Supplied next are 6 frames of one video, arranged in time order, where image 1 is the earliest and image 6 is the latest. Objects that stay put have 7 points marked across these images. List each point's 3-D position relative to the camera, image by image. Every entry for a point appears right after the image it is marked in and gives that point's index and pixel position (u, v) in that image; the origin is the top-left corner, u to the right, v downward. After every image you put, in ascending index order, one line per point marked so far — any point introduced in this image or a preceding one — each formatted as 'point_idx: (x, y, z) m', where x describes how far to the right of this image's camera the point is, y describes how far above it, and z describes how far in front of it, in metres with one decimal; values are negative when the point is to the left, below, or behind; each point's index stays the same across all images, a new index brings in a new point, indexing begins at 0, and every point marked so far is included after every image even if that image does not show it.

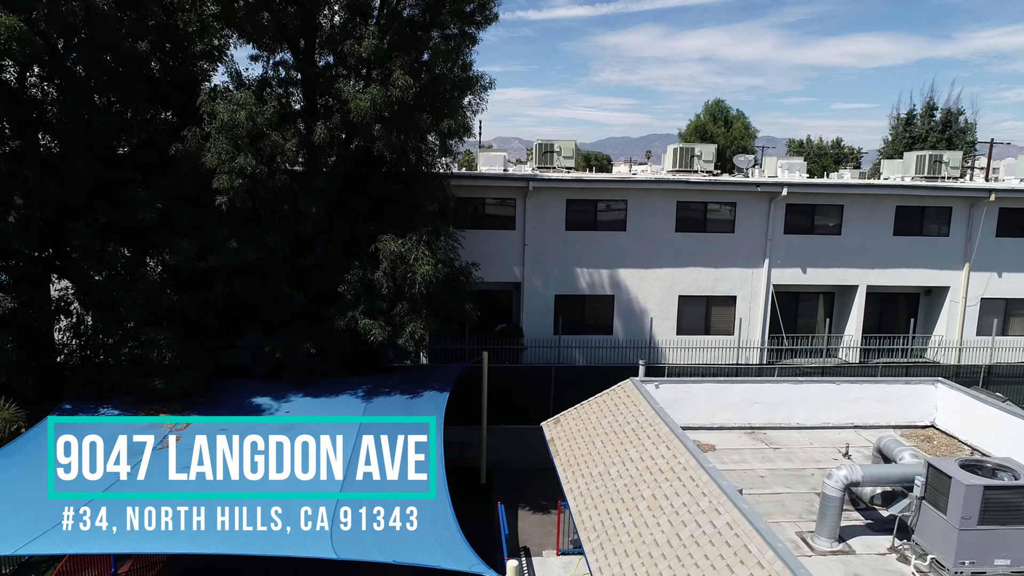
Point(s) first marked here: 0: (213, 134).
0: (-3.8, +2.0, +10.2) m
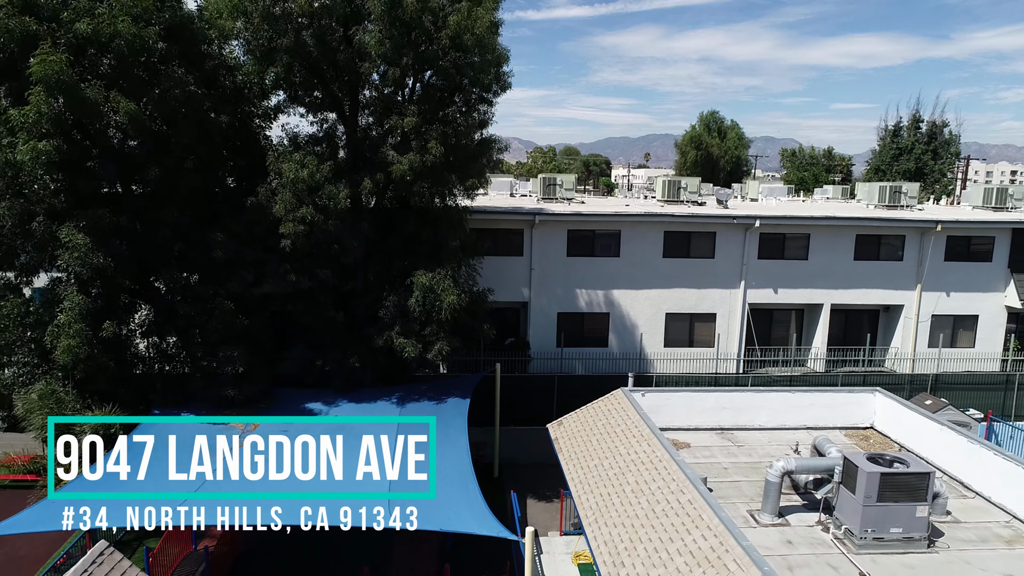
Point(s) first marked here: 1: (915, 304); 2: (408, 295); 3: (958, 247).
0: (-3.6, +1.6, +12.5) m
1: (+9.5, -0.4, +18.8) m
2: (-1.8, -0.1, +14.0) m
3: (+10.5, +1.0, +18.8) m
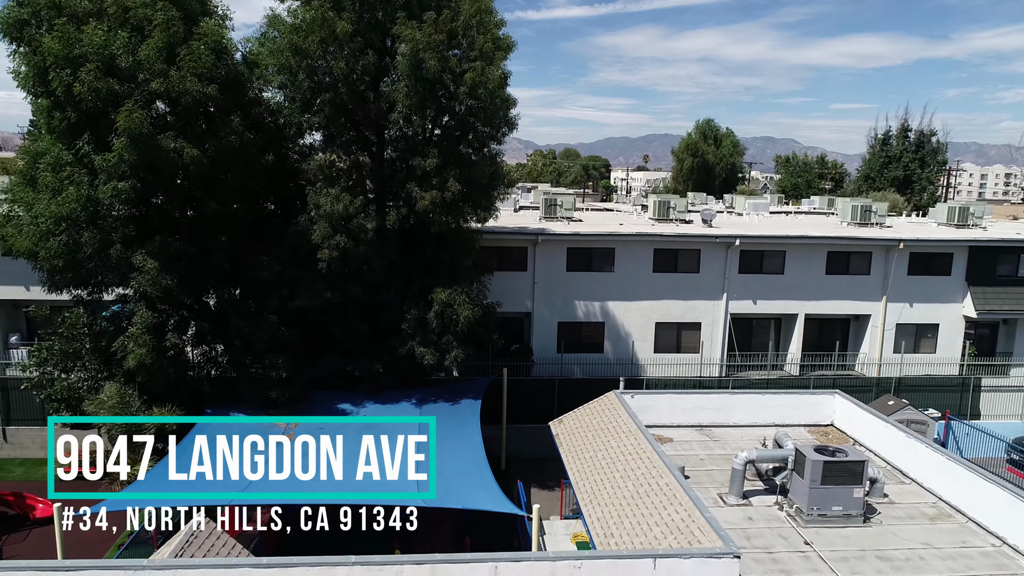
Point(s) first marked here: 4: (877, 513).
0: (-3.5, +1.3, +14.5) m
1: (+9.6, -0.7, +20.8) m
2: (-1.7, -0.4, +16.0) m
3: (+10.7, +0.7, +20.8) m
4: (+5.3, -3.3, +11.6) m
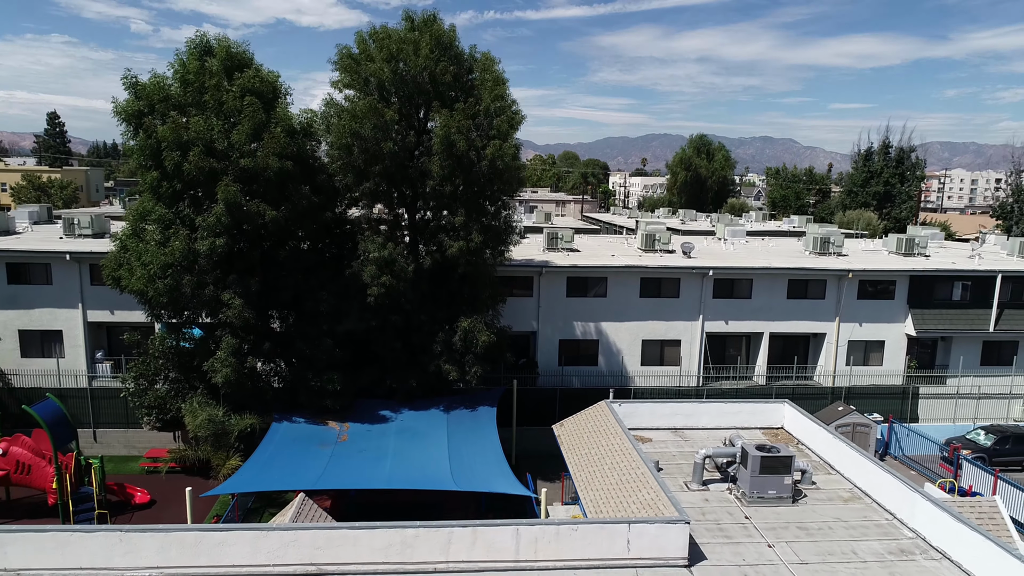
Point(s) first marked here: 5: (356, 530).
0: (-3.2, +0.6, +18.1) m
1: (+9.8, -1.4, +24.3) m
2: (-1.4, -1.1, +19.5) m
3: (+10.9, 0.0, +24.4) m
4: (+5.6, -3.9, +15.2) m
5: (-2.3, -3.6, +11.9) m
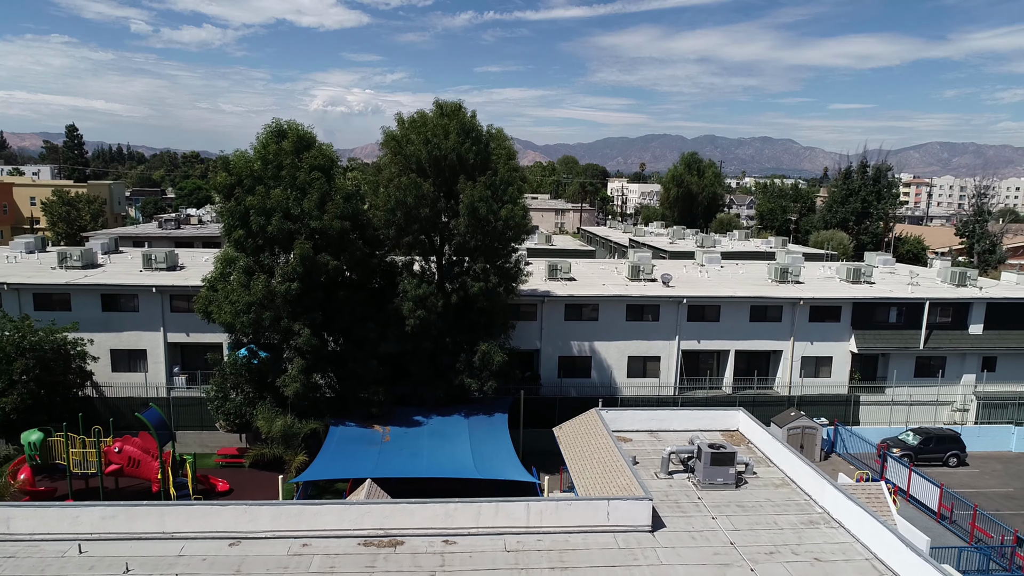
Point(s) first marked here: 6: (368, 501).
0: (-3.0, -0.3, +22.8) m
1: (+10.1, -2.3, +29.0) m
2: (-1.2, -2.0, +24.2) m
3: (+11.1, -0.9, +29.1) m
4: (+5.8, -4.8, +19.9) m
5: (-2.0, -4.5, +16.6) m
6: (-3.0, -4.4, +16.6) m
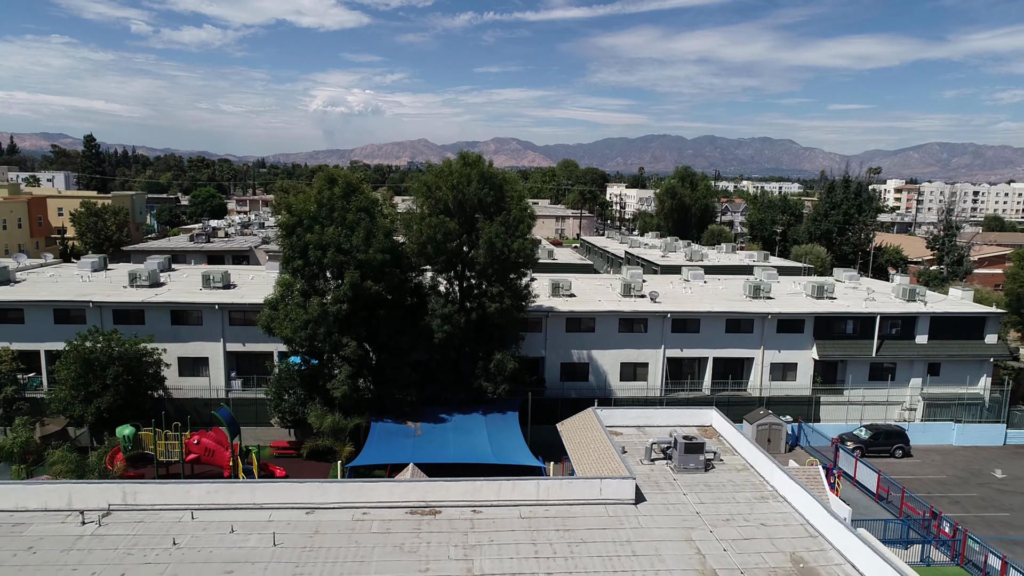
0: (-2.6, -1.0, +27.4) m
1: (+10.4, -2.9, +33.6) m
2: (-0.8, -2.7, +28.8) m
3: (+11.5, -1.6, +33.7) m
4: (+6.2, -5.5, +24.5) m
5: (-1.7, -5.1, +21.2) m
6: (-2.6, -5.1, +21.3) m
